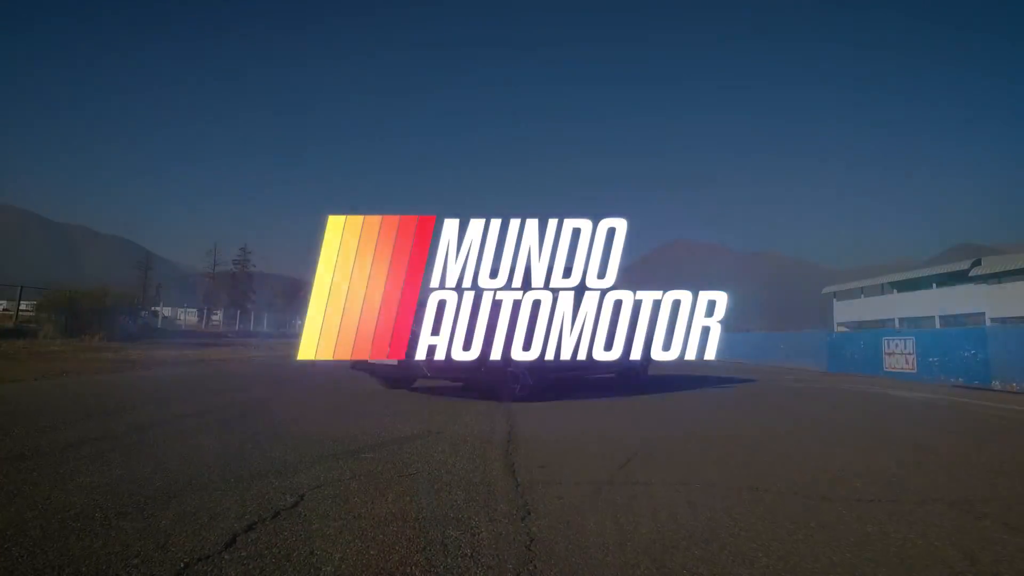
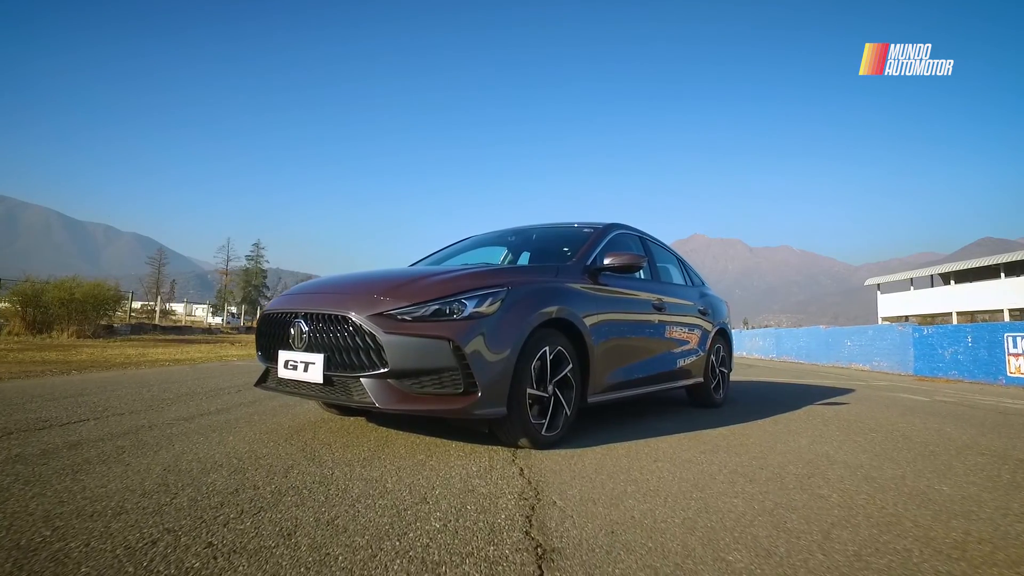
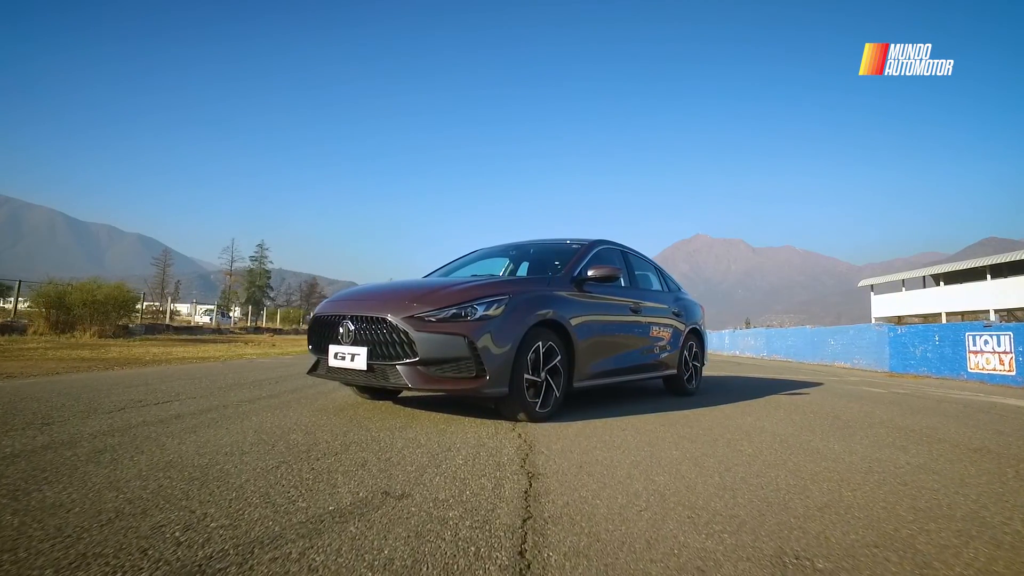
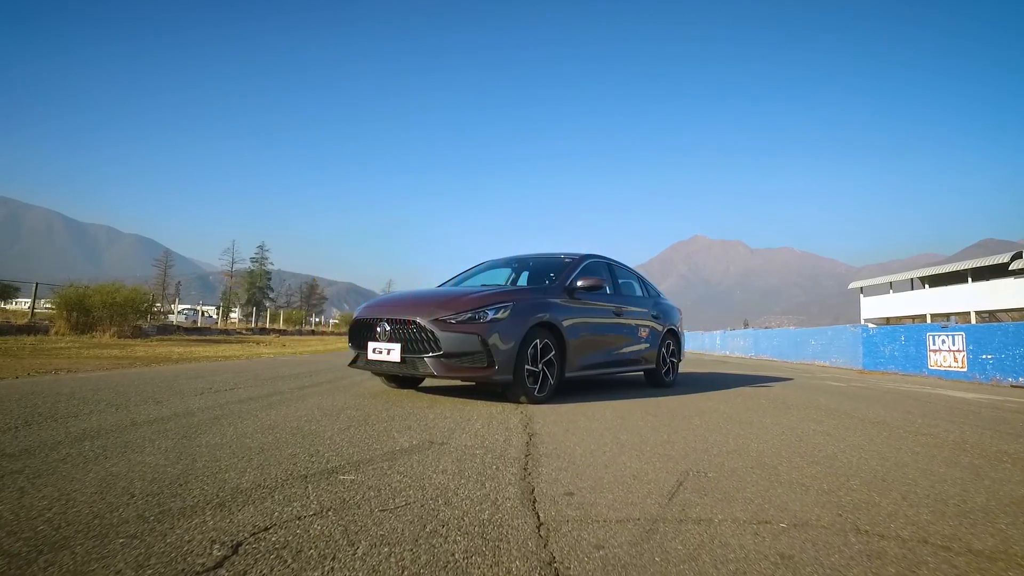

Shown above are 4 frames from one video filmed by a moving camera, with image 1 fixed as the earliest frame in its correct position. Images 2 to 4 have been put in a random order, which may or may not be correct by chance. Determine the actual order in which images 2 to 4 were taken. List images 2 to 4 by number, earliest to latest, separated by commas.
4, 3, 2
